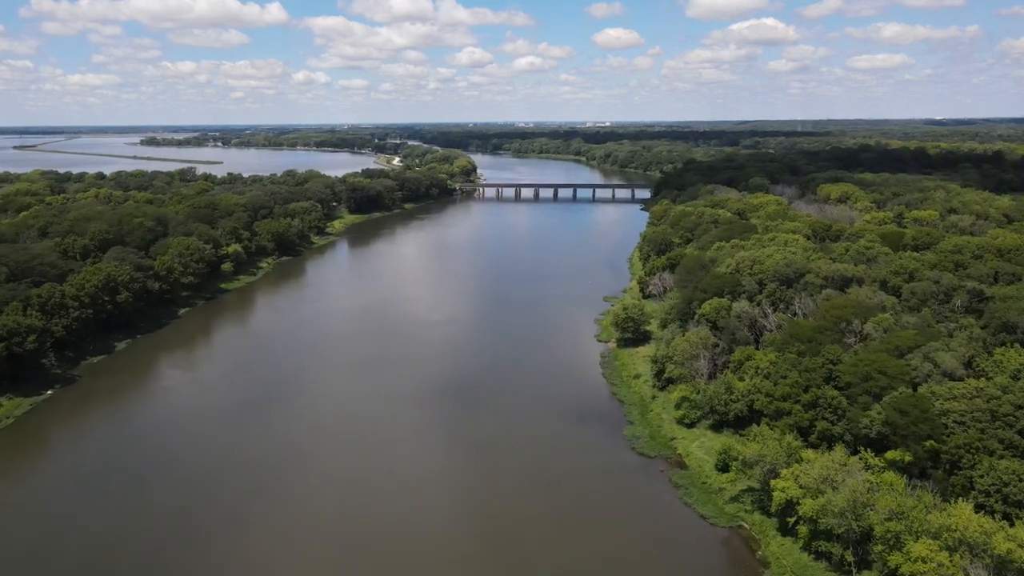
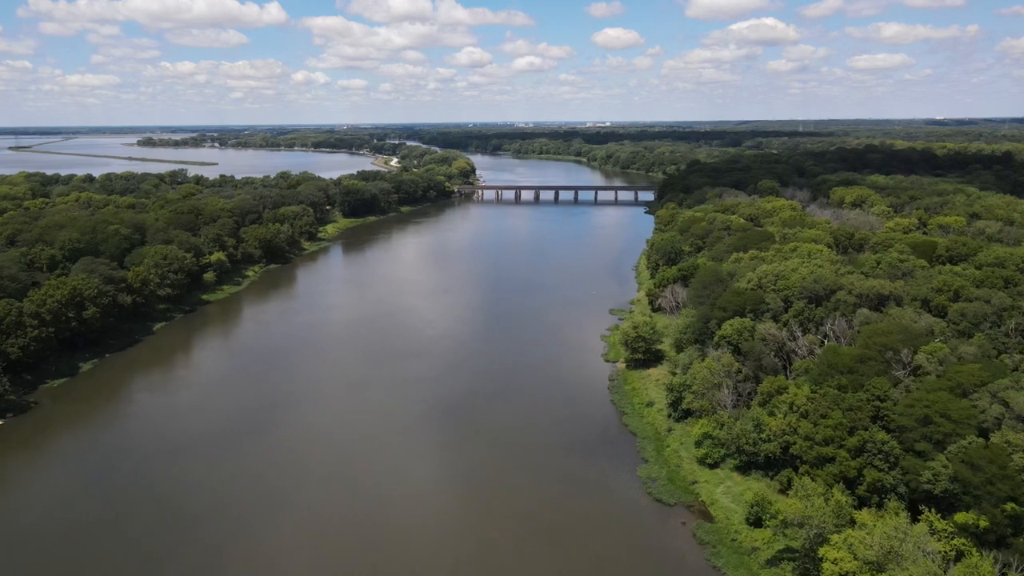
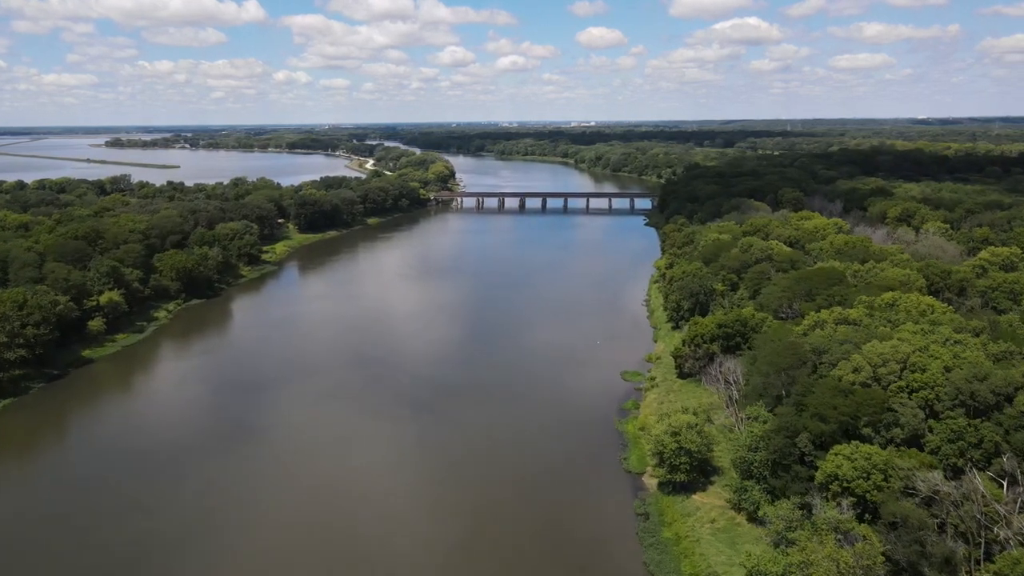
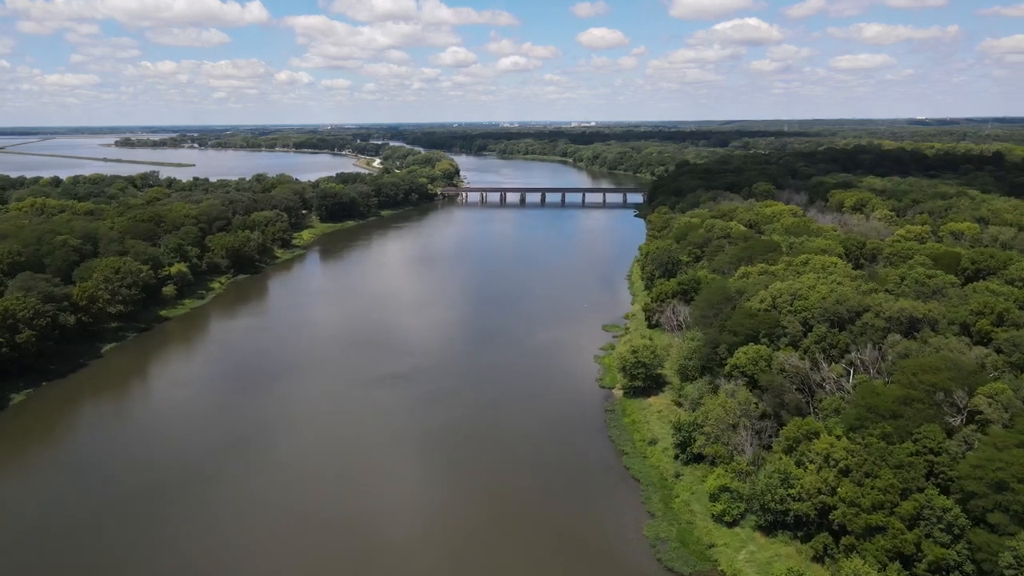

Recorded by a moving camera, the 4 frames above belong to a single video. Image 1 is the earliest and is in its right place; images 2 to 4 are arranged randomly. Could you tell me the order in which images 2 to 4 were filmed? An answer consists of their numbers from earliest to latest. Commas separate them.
2, 4, 3
